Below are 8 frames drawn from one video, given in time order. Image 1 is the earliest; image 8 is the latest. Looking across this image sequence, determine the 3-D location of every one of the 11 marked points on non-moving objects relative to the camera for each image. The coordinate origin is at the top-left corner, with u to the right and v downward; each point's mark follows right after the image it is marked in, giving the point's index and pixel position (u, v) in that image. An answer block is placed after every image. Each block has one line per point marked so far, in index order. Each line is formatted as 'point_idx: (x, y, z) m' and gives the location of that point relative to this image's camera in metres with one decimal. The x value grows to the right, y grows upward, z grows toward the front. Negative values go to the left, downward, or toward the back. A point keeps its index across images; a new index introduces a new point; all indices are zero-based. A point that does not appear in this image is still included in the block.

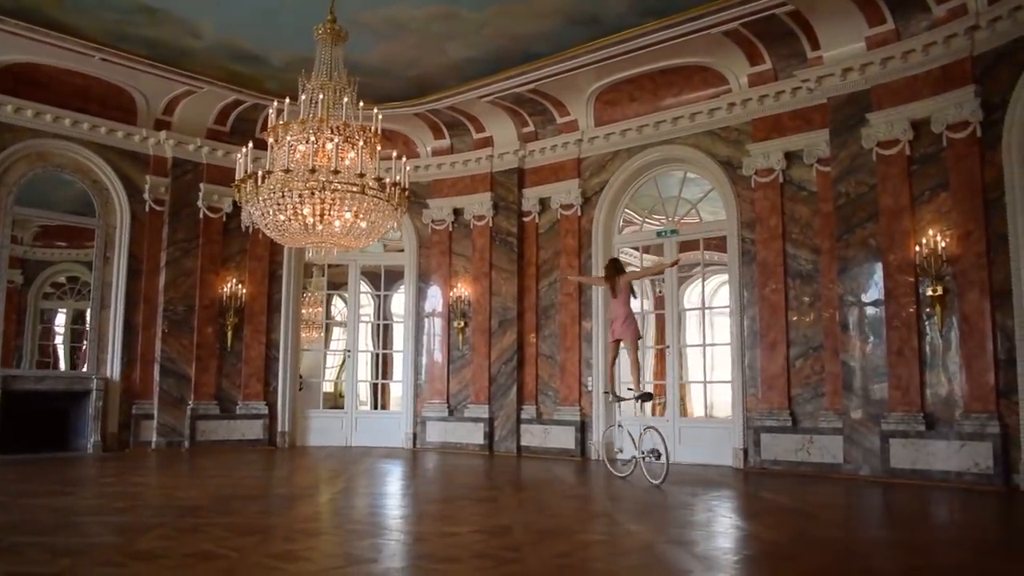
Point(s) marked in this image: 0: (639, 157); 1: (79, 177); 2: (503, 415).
0: (+1.3, +1.3, +9.5) m
1: (-4.4, +1.1, +9.6) m
2: (-0.1, -1.4, +10.1) m
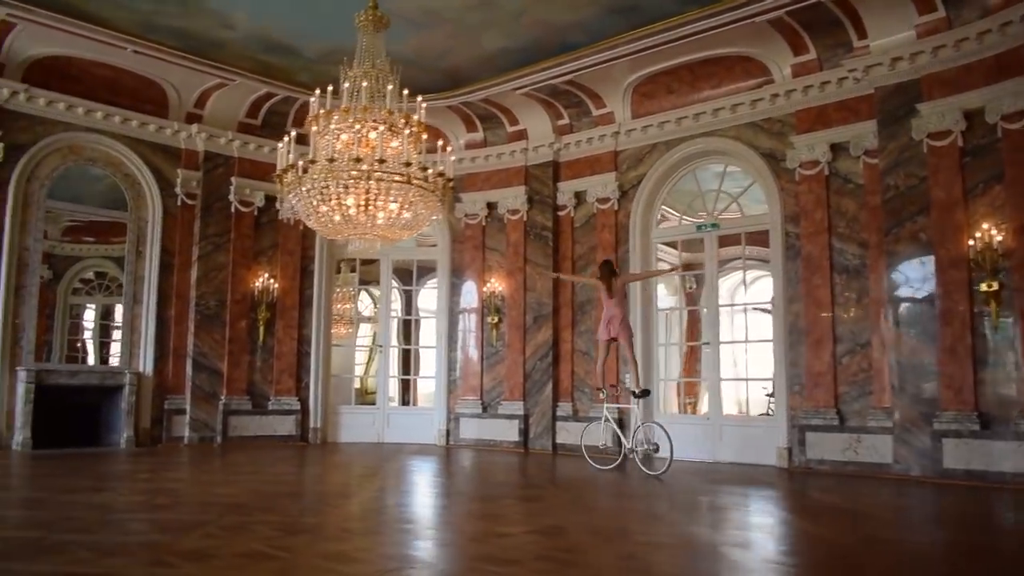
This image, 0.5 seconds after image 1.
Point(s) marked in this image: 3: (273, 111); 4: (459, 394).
0: (+1.7, +1.4, +9.3) m
1: (-4.1, +1.2, +9.6) m
2: (+0.3, -1.3, +9.9) m
3: (-2.6, +2.0, +10.4) m
4: (-0.6, -1.2, +10.4) m
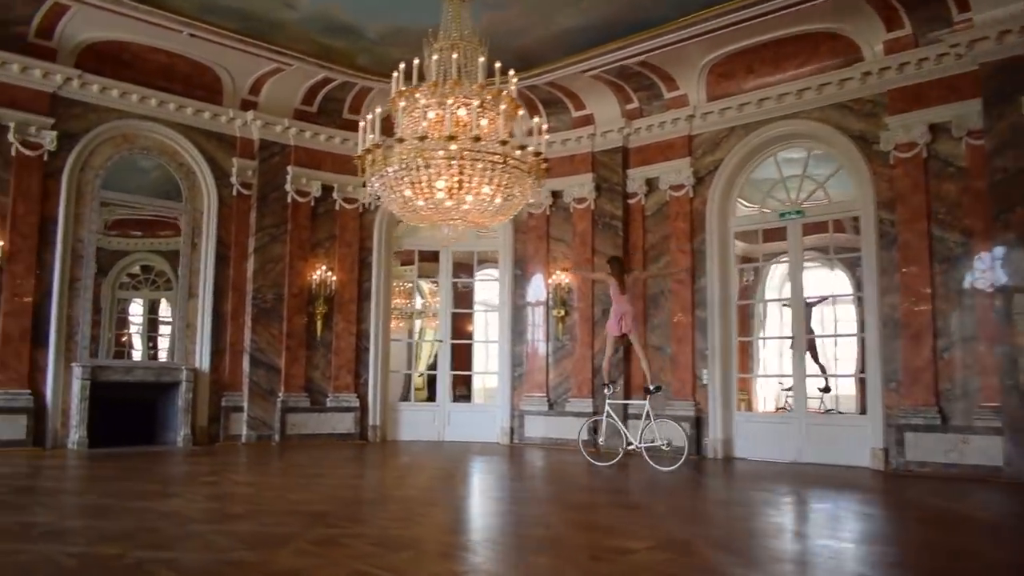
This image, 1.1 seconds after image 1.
0: (+2.3, +1.5, +8.8) m
1: (-3.4, +1.3, +9.2) m
2: (+1.0, -1.2, +9.5) m
3: (-1.9, +2.0, +10.1) m
4: (+0.1, -1.1, +10.0) m
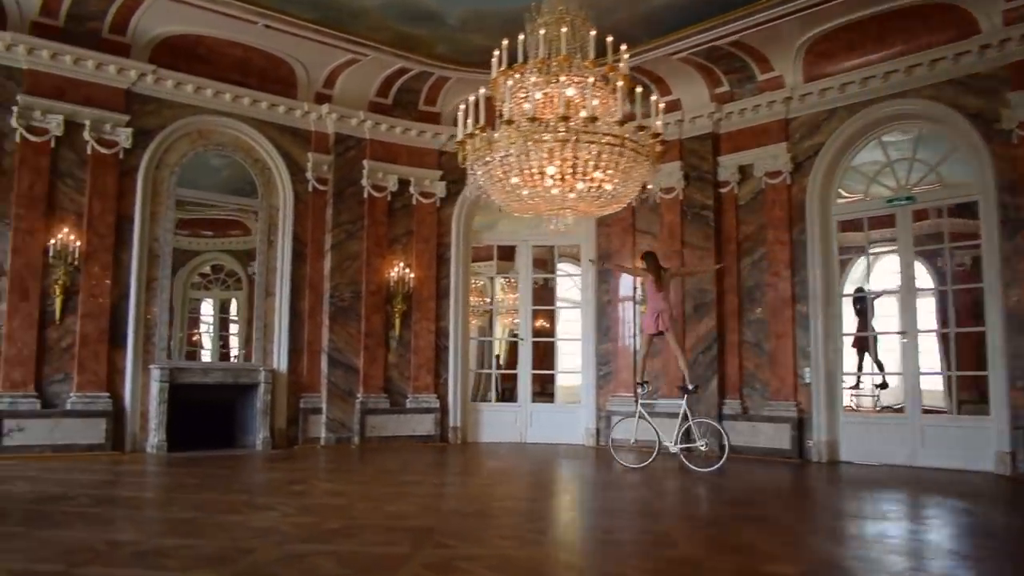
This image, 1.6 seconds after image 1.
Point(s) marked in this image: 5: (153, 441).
0: (+3.1, +1.5, +8.3) m
1: (-2.6, +1.3, +9.0) m
2: (+1.8, -1.2, +9.0) m
3: (-1.1, +2.1, +9.7) m
4: (+1.0, -1.0, +9.6) m
5: (-3.2, -1.4, +8.3) m
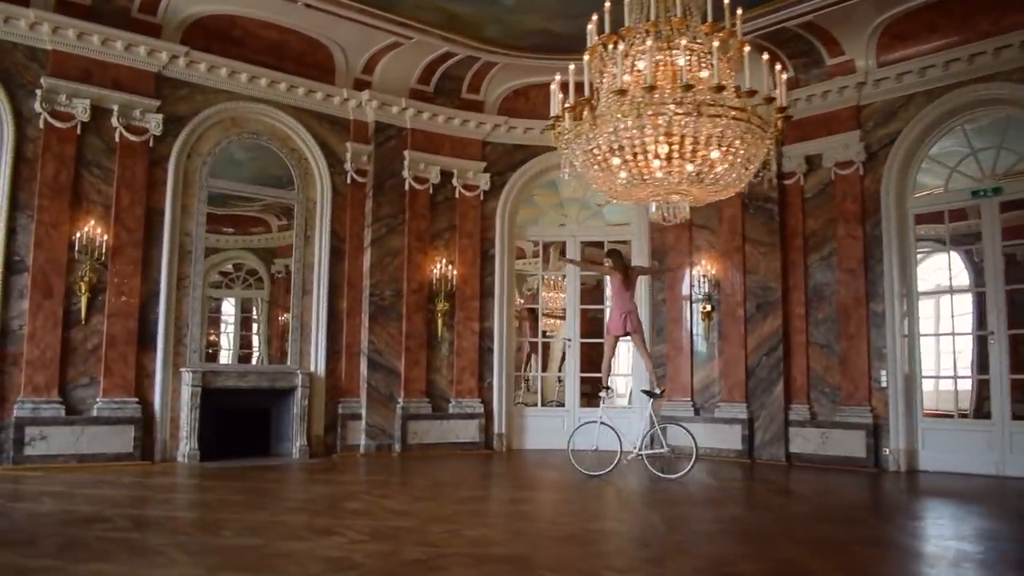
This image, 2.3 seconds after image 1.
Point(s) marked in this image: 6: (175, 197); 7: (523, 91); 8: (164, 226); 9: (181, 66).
0: (+3.6, +1.5, +7.7) m
1: (-2.1, +1.3, +8.5) m
2: (+2.3, -1.2, +8.4) m
3: (-0.6, +2.1, +9.2) m
4: (+1.5, -1.0, +9.0) m
5: (-2.7, -1.3, +7.7) m
6: (-2.8, +0.8, +7.9) m
7: (+0.1, +2.0, +9.6) m
8: (-2.9, +0.5, +7.8) m
9: (-2.8, +1.9, +7.9) m
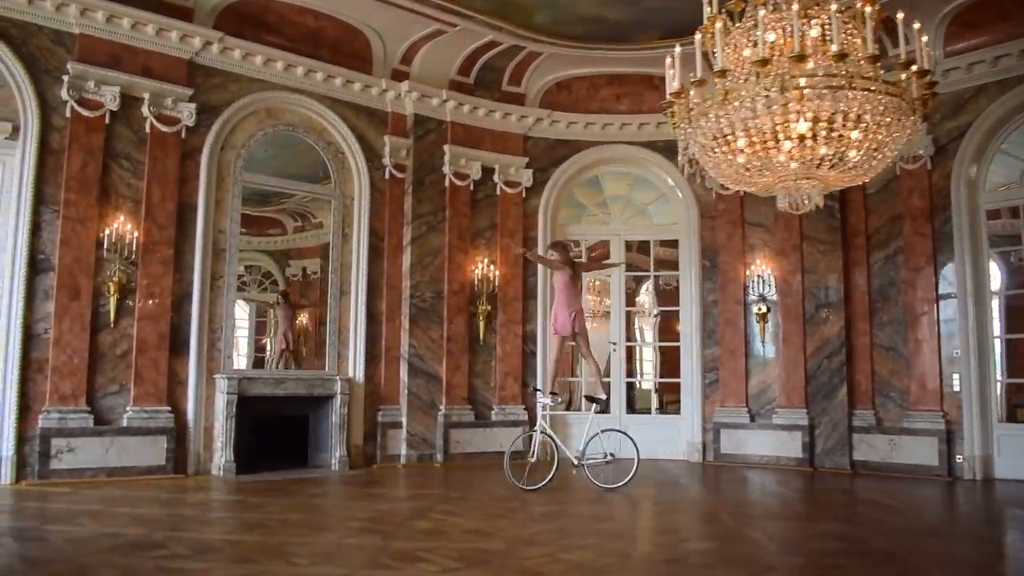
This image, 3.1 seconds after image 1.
0: (+4.0, +1.6, +7.4) m
1: (-1.7, +1.3, +8.0) m
2: (+2.7, -1.2, +8.0) m
3: (-0.2, +2.1, +8.8) m
4: (+1.9, -1.0, +8.6) m
5: (-2.3, -1.3, +7.2) m
6: (-2.4, +0.8, +7.4) m
7: (+0.5, +2.0, +9.2) m
8: (-2.5, +0.5, +7.3) m
9: (-2.4, +1.9, +7.4) m
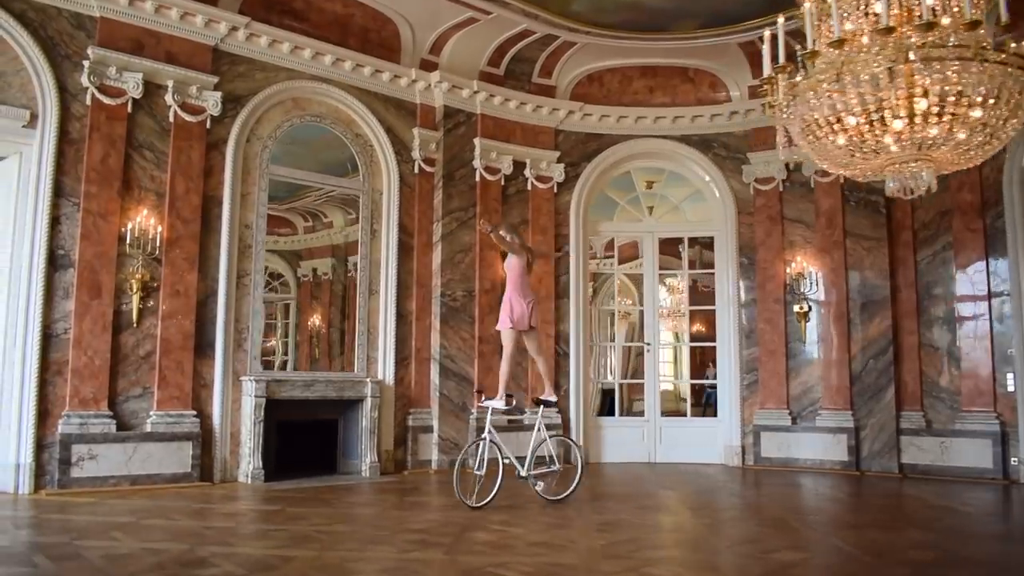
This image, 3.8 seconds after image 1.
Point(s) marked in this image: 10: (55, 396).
0: (+4.3, +1.6, +7.2) m
1: (-1.4, +1.3, +7.7) m
2: (+3.0, -1.1, +7.8) m
3: (+0.1, +2.1, +8.5) m
4: (+2.2, -1.0, +8.3) m
5: (-1.9, -1.3, +6.9) m
6: (-2.1, +0.8, +7.1) m
7: (+0.8, +2.0, +8.9) m
8: (-2.1, +0.5, +7.0) m
9: (-2.1, +1.9, +7.1) m
10: (-3.0, -0.7, +6.2) m
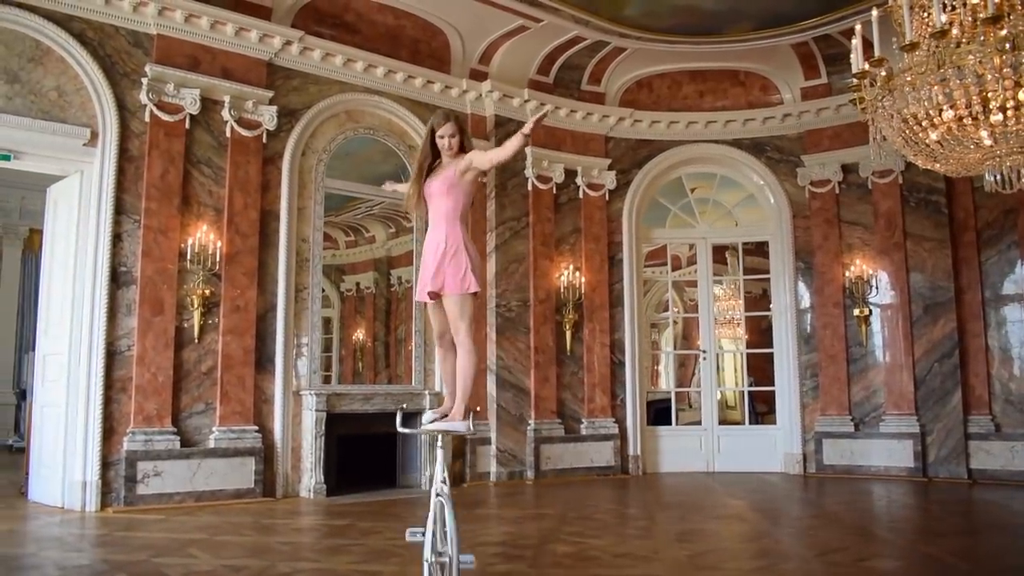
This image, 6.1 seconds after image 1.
0: (+4.7, +1.6, +7.0) m
1: (-1.0, +1.2, +7.6) m
2: (+3.5, -1.1, +7.6) m
3: (+0.5, +2.0, +8.4) m
4: (+2.7, -1.1, +8.2) m
5: (-1.5, -1.4, +6.8) m
6: (-1.7, +0.7, +7.0) m
7: (+1.2, +1.9, +8.8) m
8: (-1.7, +0.4, +7.0) m
9: (-1.6, +1.8, +7.1) m
10: (-2.6, -0.8, +6.2) m
